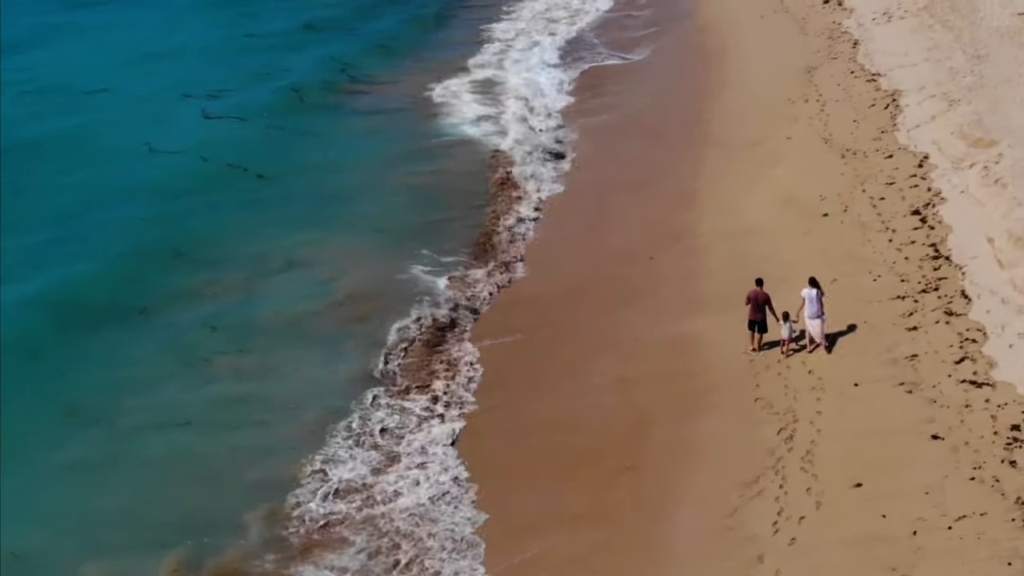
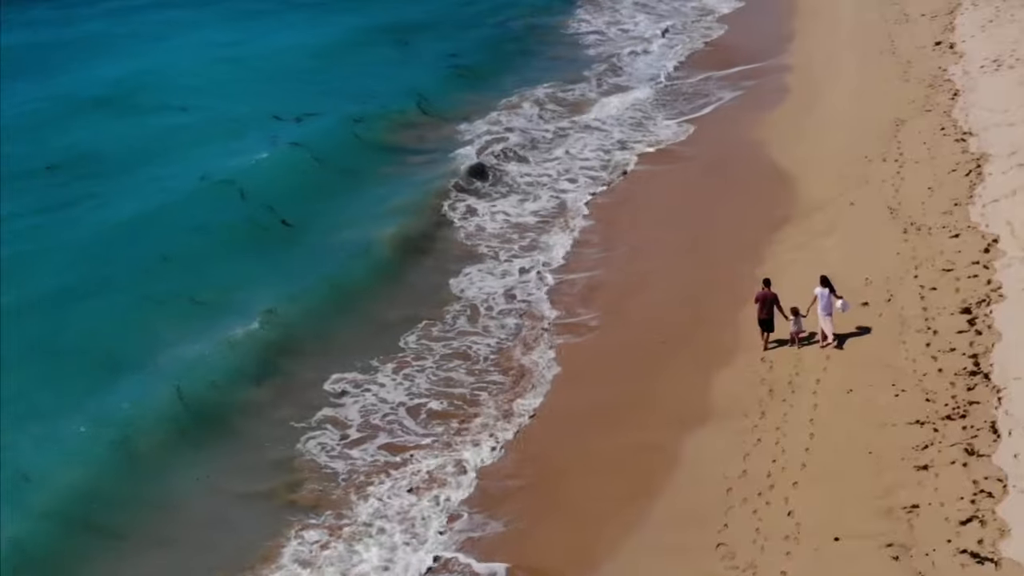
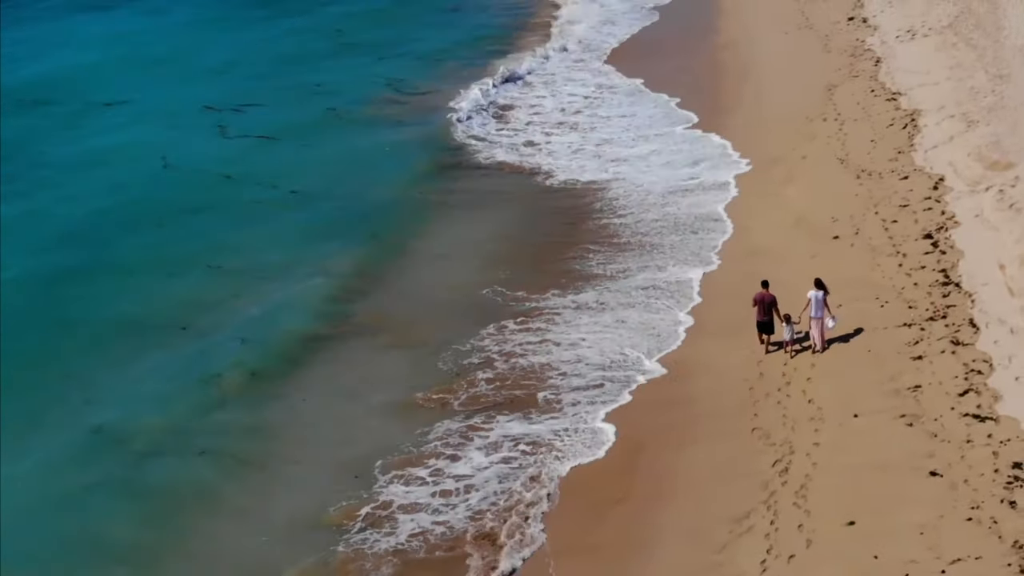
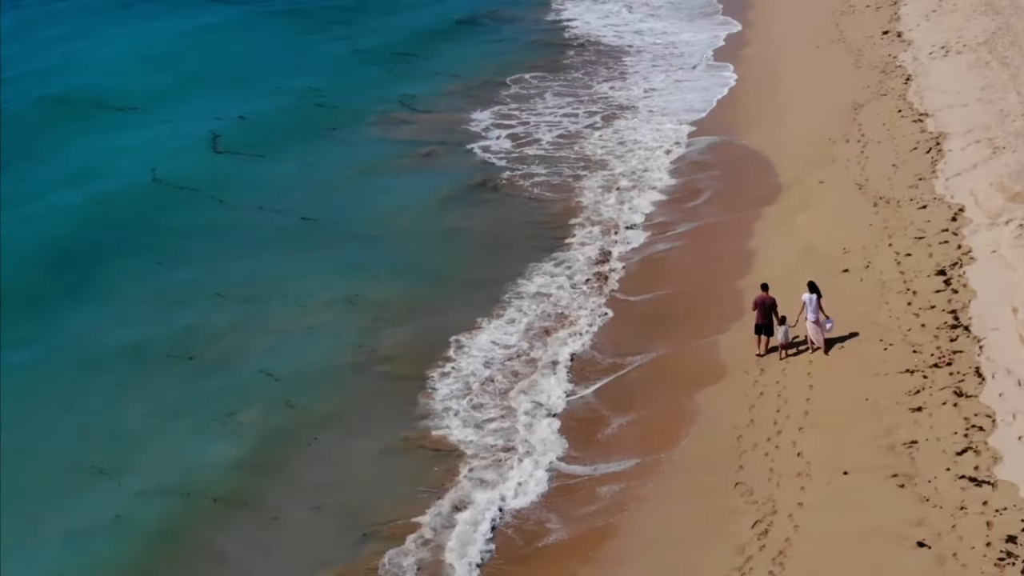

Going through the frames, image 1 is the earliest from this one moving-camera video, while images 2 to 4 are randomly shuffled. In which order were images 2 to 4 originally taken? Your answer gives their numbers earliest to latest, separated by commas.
3, 4, 2
